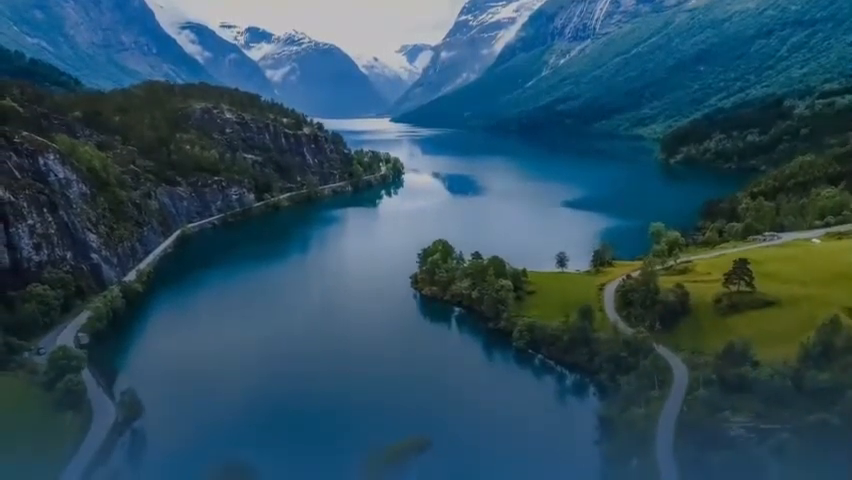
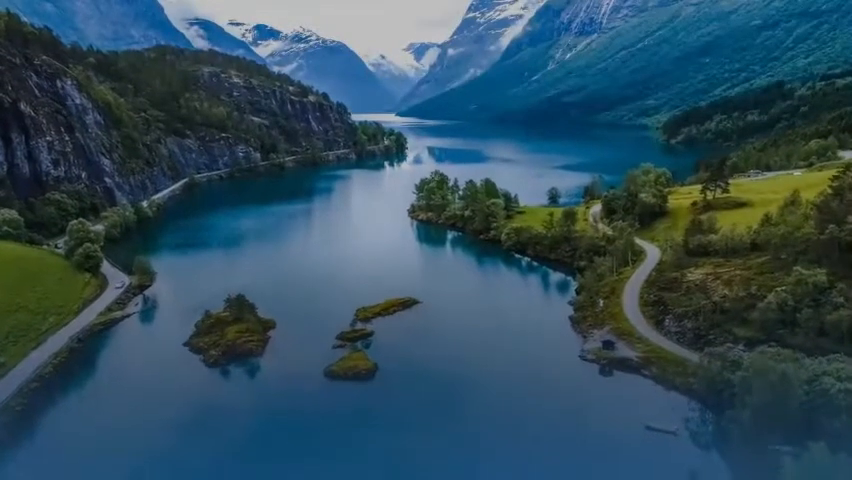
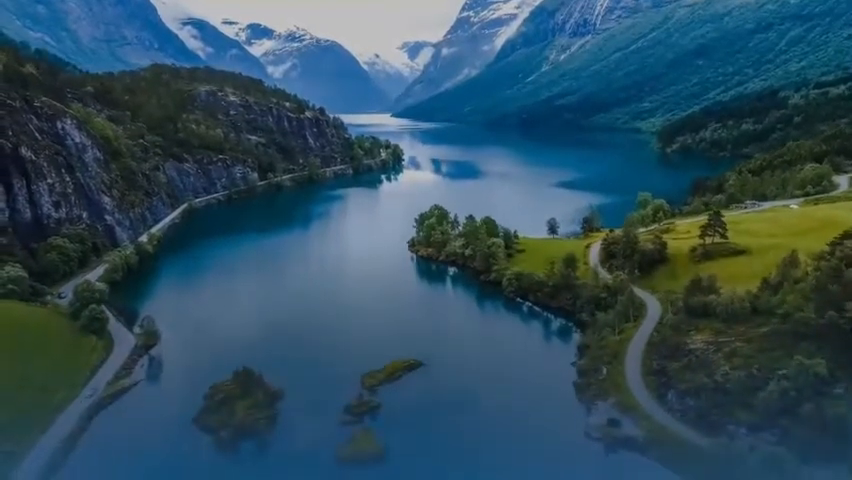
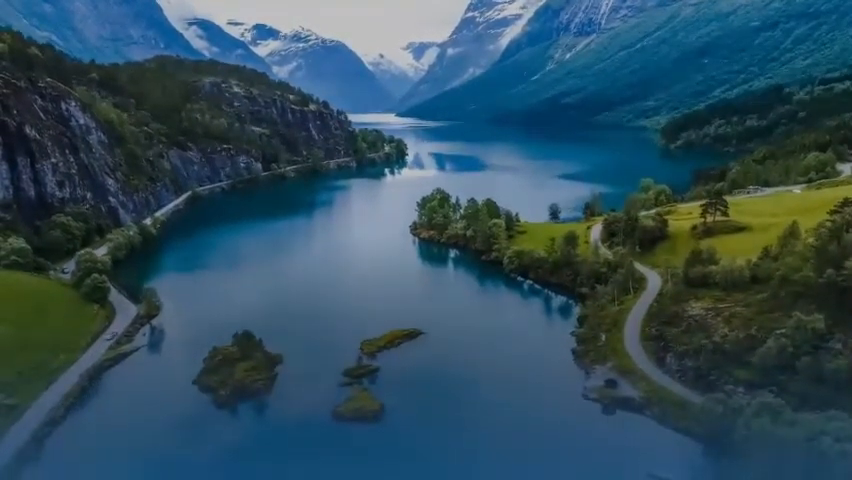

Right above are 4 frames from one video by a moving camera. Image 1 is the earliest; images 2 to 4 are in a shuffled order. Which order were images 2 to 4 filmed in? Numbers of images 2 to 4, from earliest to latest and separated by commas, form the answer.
3, 4, 2
